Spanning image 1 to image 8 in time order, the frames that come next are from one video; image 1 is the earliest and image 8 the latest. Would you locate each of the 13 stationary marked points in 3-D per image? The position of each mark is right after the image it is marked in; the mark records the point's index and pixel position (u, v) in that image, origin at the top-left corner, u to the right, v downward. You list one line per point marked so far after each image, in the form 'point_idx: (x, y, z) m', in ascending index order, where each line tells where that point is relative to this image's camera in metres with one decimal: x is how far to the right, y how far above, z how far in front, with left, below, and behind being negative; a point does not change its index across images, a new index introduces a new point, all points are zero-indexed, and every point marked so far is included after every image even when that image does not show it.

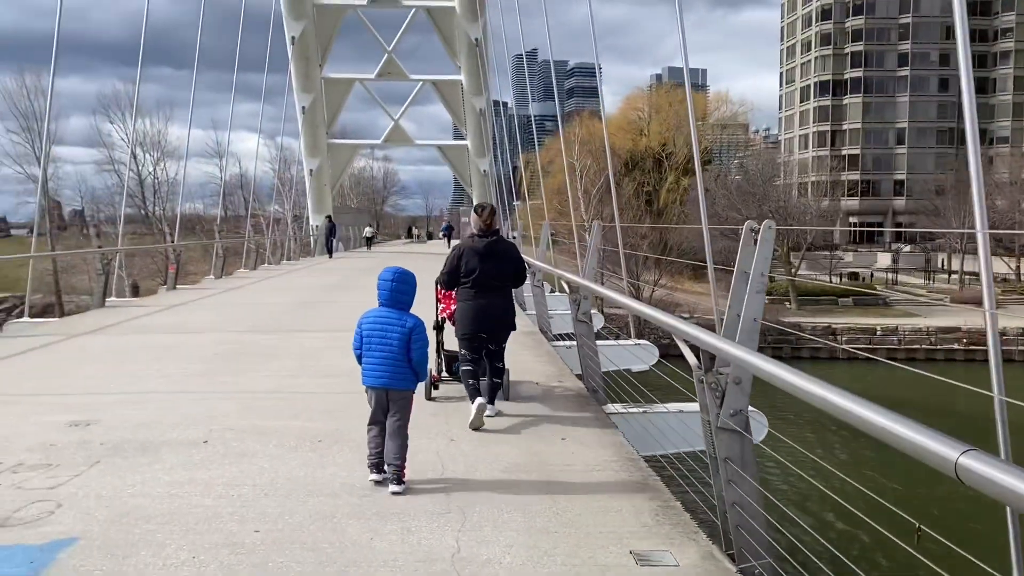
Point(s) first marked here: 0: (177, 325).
0: (-3.6, -0.4, +9.1) m
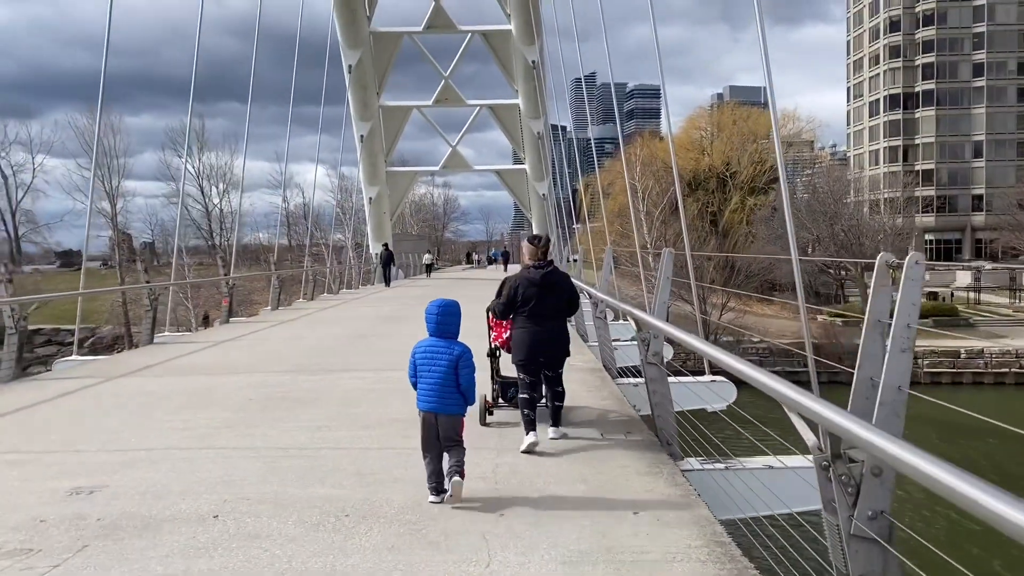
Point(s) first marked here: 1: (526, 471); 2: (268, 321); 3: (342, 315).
0: (-3.0, -0.8, +8.6) m
1: (+0.1, -1.0, +4.5) m
2: (-4.3, -0.6, +14.8) m
3: (-3.0, -0.5, +15.0) m
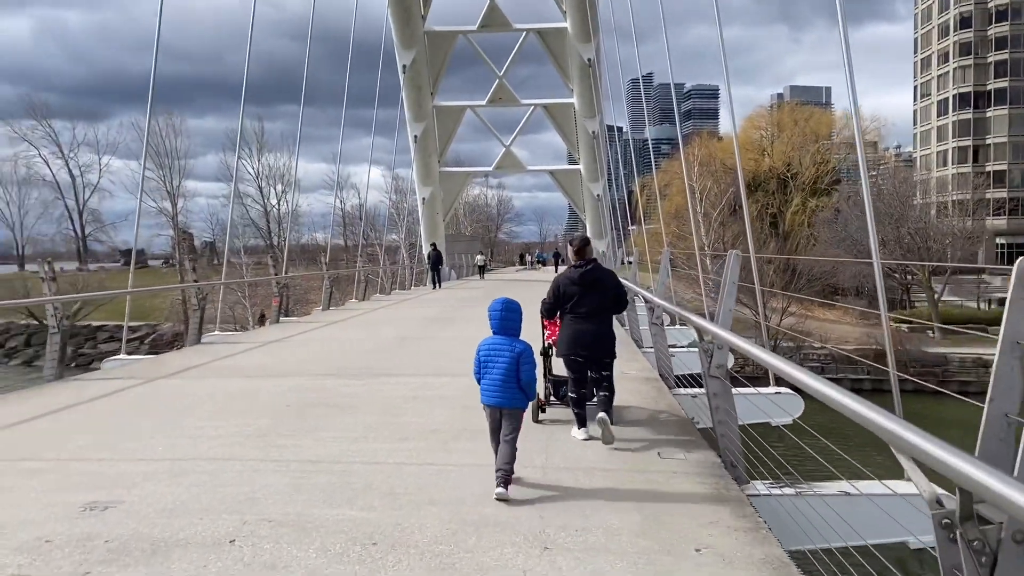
0: (-2.5, -0.8, +8.4) m
1: (+0.3, -1.0, +4.1) m
2: (-3.4, -0.6, +14.7) m
3: (-2.1, -0.5, +14.8) m
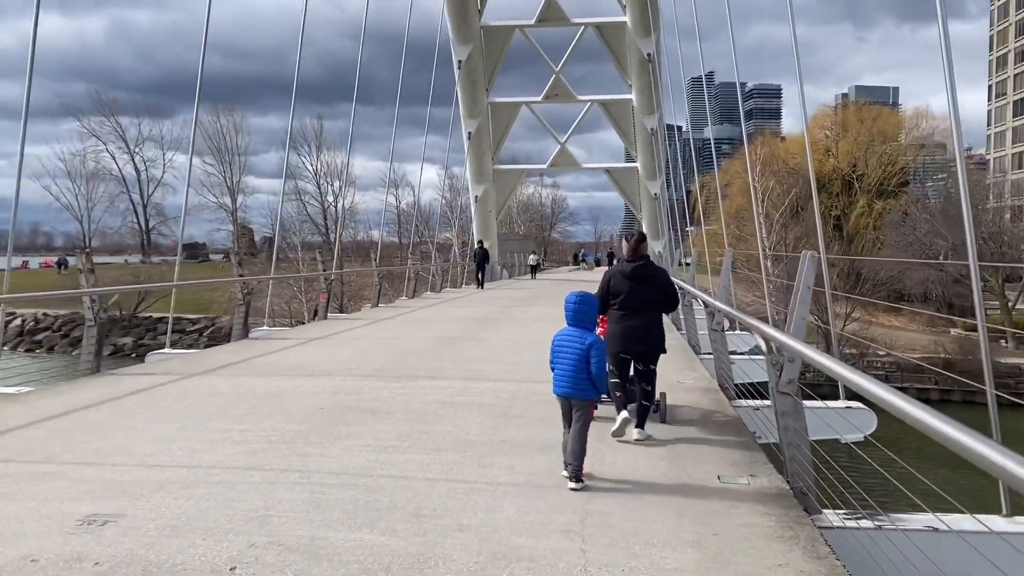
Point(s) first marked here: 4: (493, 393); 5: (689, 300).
0: (-2.0, -0.7, +8.1) m
1: (+0.5, -1.0, +3.6) m
2: (-2.5, -0.5, +14.4) m
3: (-1.3, -0.5, +14.4) m
4: (-0.1, -0.8, +6.5) m
5: (+2.3, -0.1, +10.7) m
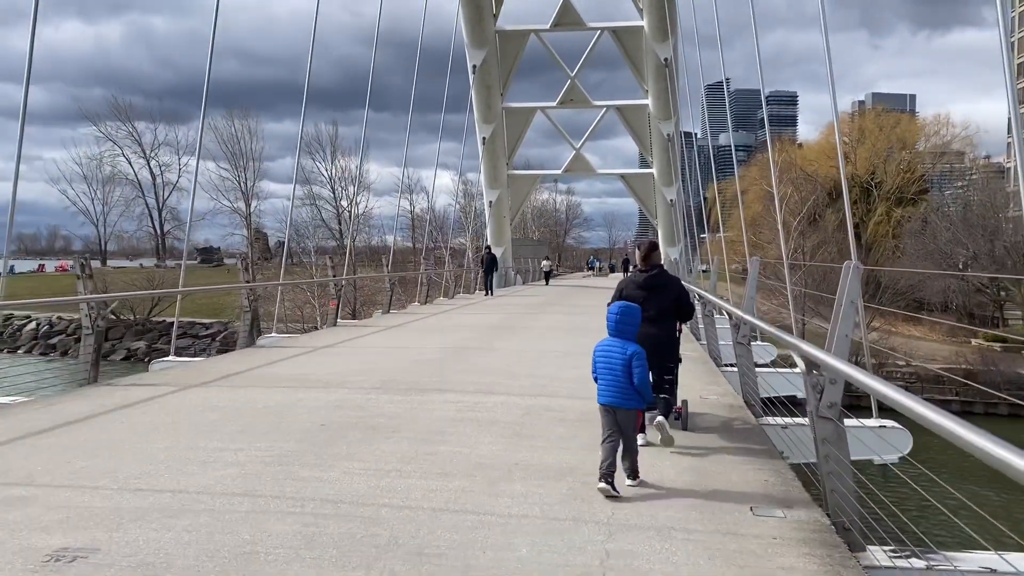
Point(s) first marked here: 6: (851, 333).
0: (-1.9, -0.8, +7.8) m
1: (+0.5, -1.1, +3.3) m
2: (-2.3, -0.6, +14.1) m
3: (-1.0, -0.6, +14.1) m
4: (0.0, -0.9, +6.2) m
5: (+2.4, -0.3, +10.3) m
6: (+1.6, -0.2, +4.0) m
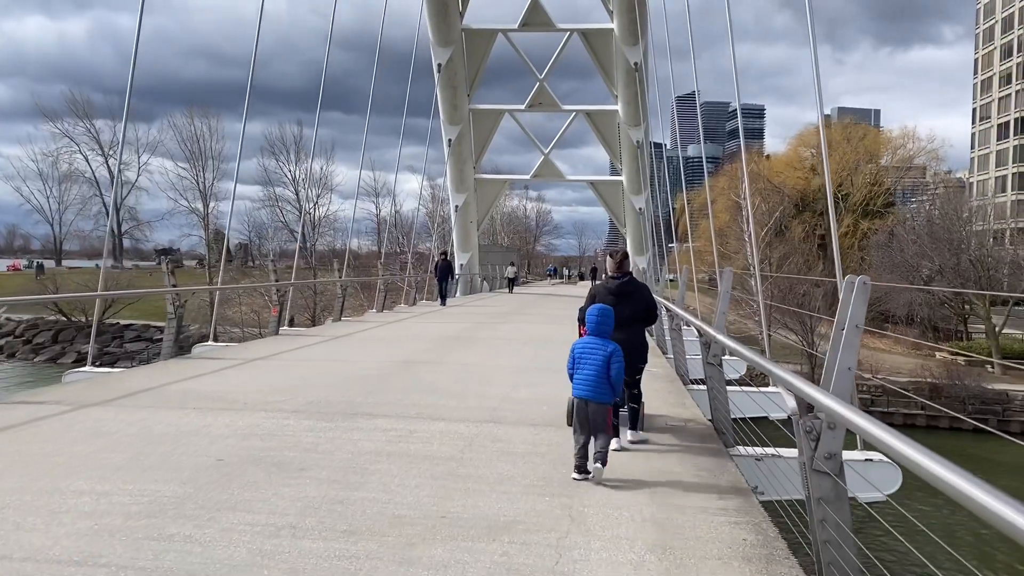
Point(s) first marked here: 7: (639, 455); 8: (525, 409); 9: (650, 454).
0: (-2.3, -0.9, +6.9) m
1: (+0.2, -1.1, +2.5) m
2: (-3.0, -0.7, +13.2) m
3: (-1.7, -0.7, +13.2) m
4: (-0.4, -1.0, +5.3) m
5: (+1.9, -0.4, +9.6) m
6: (+1.3, -0.3, +3.2) m
7: (+0.8, -1.0, +5.4) m
8: (+0.1, -0.9, +6.5) m
9: (+0.9, -1.0, +5.3) m
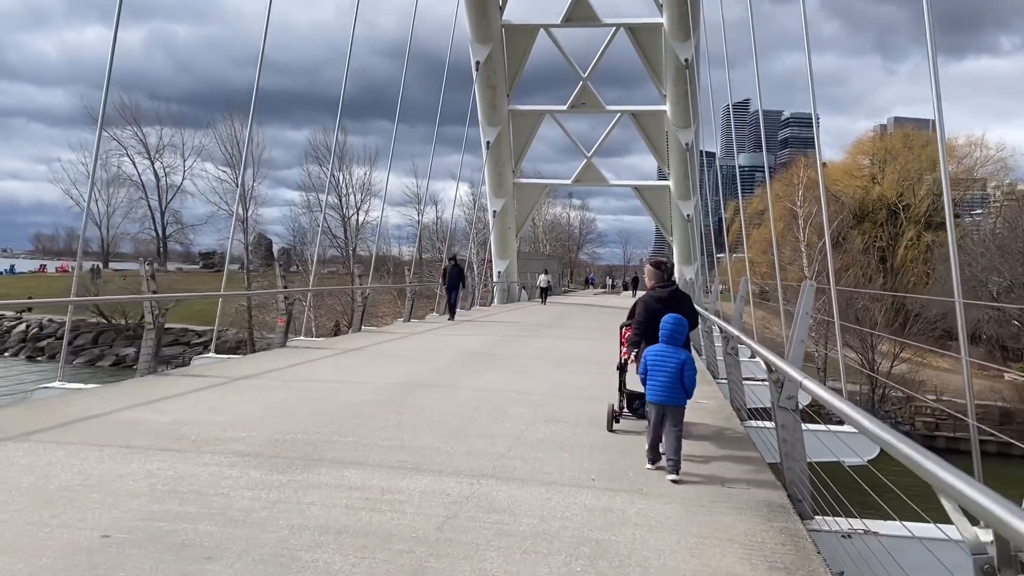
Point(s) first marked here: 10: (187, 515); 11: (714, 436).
0: (-2.2, -0.9, +5.7) m
1: (+0.1, -1.2, +1.1) m
2: (-2.5, -0.9, +12.0) m
3: (-1.3, -0.8, +12.0) m
4: (-0.4, -1.0, +4.0) m
5: (+2.1, -0.6, +8.1) m
6: (+1.2, -0.4, +1.8) m
7: (+0.8, -1.1, +4.0) m
8: (+0.2, -1.0, +5.1) m
9: (+0.9, -1.1, +3.9) m
10: (-1.5, -1.0, +3.8) m
11: (+1.6, -1.2, +6.5) m
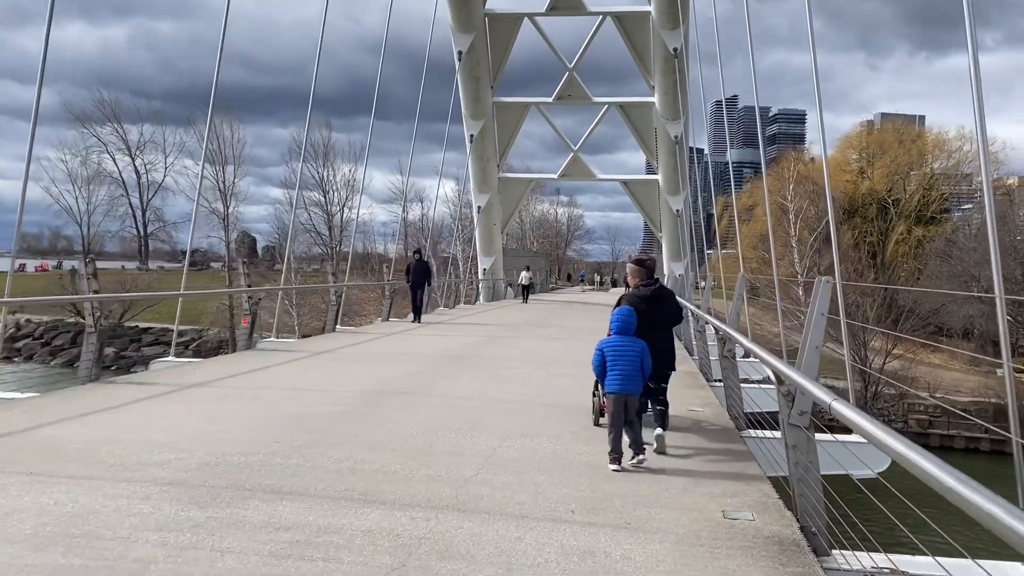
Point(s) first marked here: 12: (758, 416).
0: (-2.4, -0.9, +4.9) m
1: (0.0, -1.2, +0.4) m
2: (-2.8, -0.8, +11.3) m
3: (-1.5, -0.8, +11.3) m
4: (-0.6, -1.0, +3.3) m
5: (+1.9, -0.5, +7.5) m
6: (+1.1, -0.4, +1.1) m
7: (+0.7, -1.1, +3.3) m
8: (0.0, -1.0, +4.4) m
9: (+0.7, -1.1, +3.2) m
10: (-1.6, -1.0, +3.1) m
11: (+1.4, -1.2, +5.8) m
12: (+2.3, -1.2, +8.0) m
